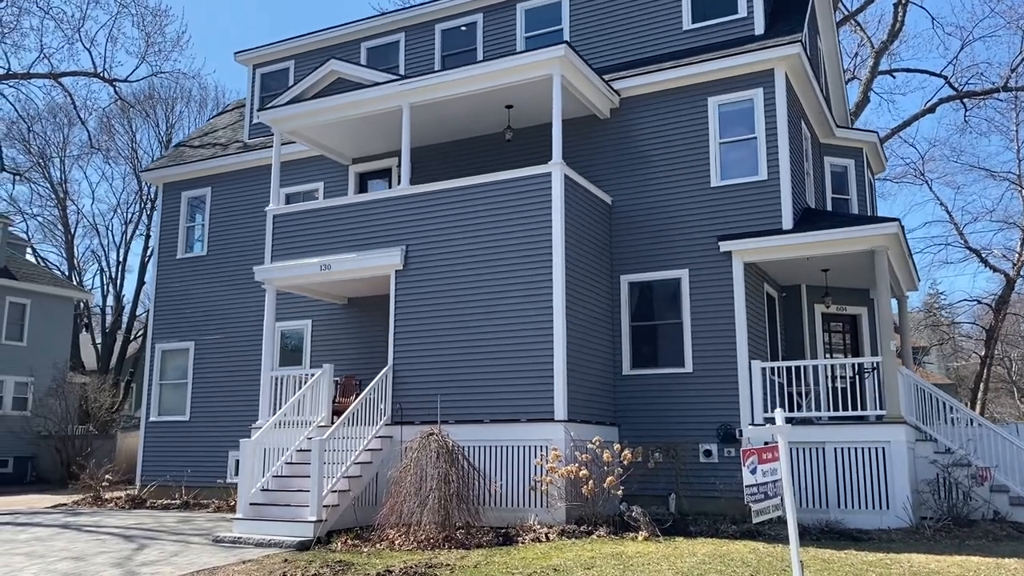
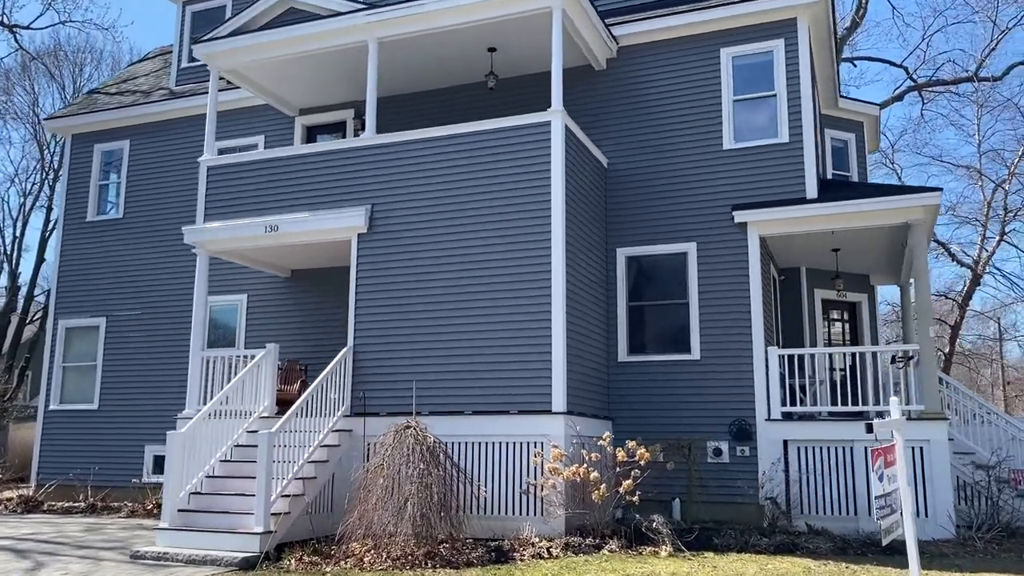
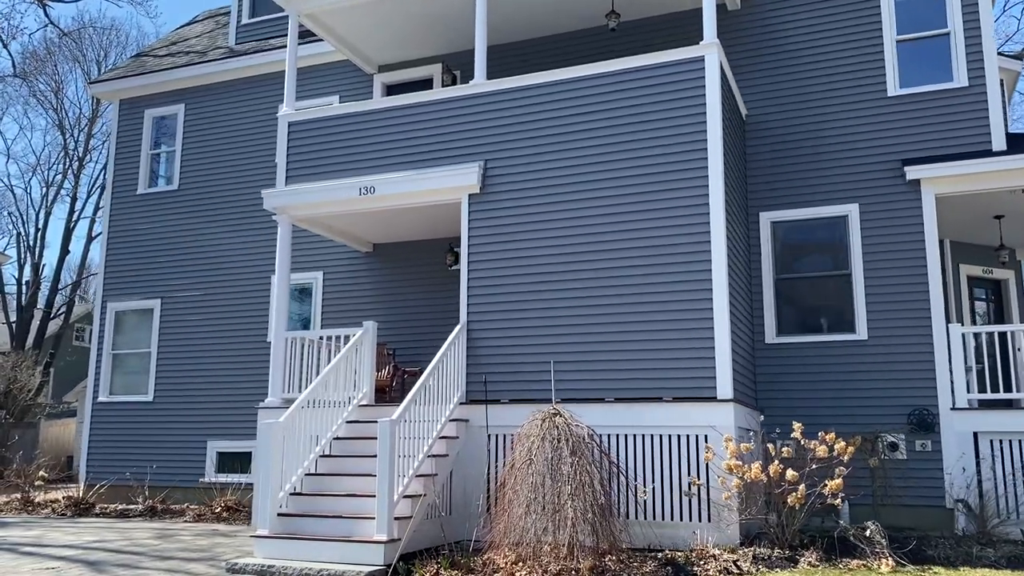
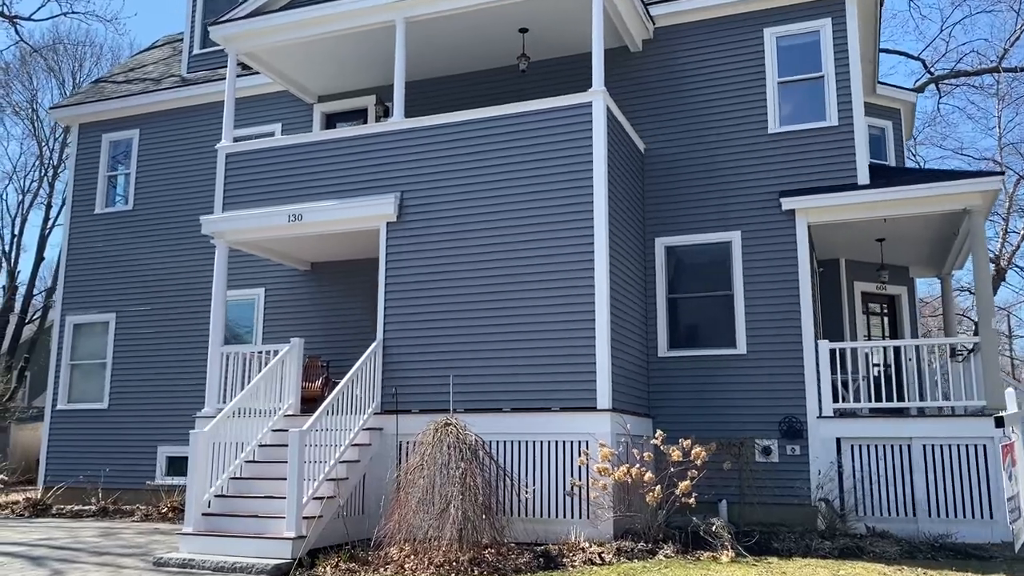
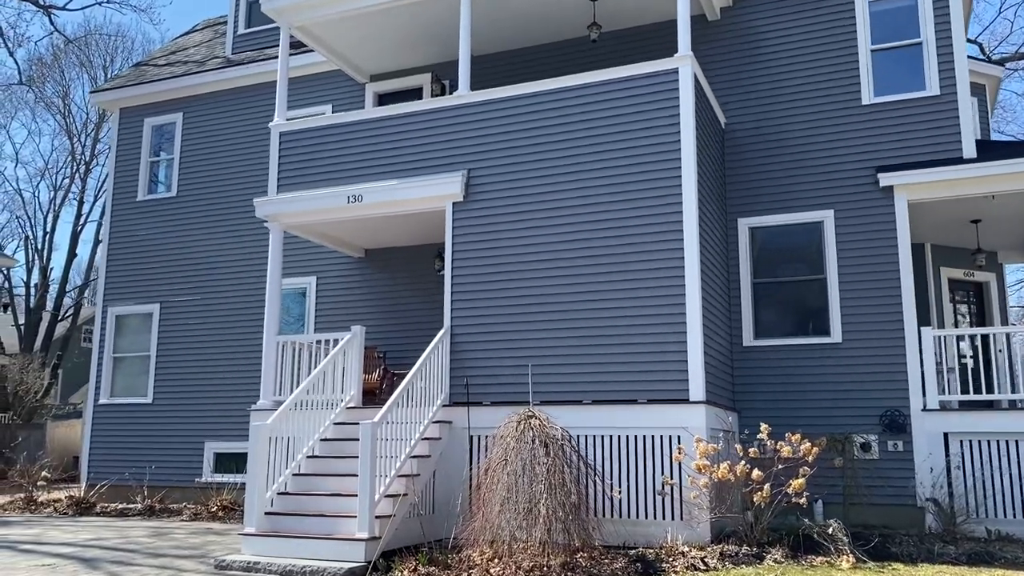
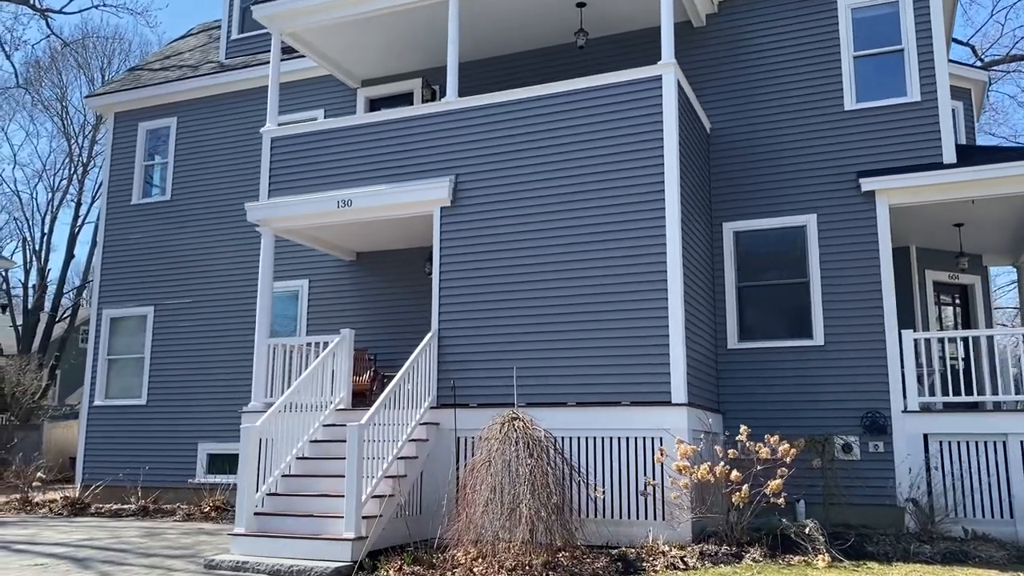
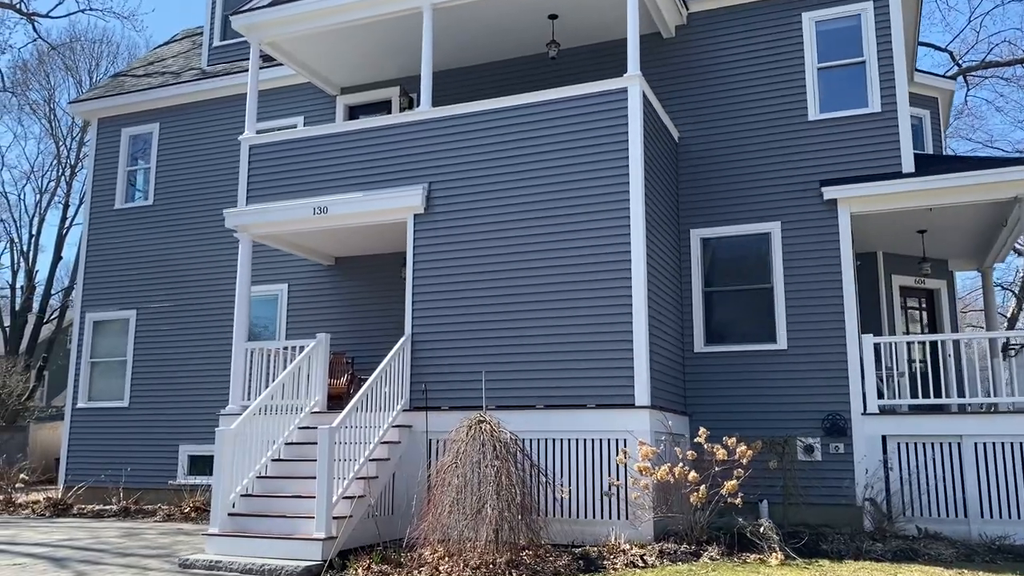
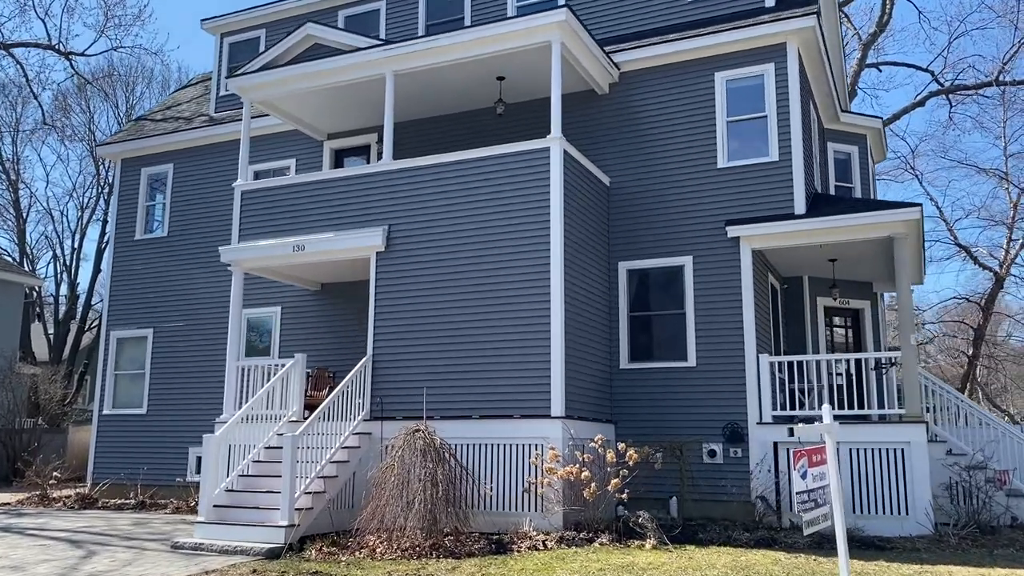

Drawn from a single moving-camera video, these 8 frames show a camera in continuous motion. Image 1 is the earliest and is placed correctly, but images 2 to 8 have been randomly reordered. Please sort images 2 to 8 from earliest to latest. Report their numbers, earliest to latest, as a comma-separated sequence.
8, 2, 4, 7, 6, 5, 3
